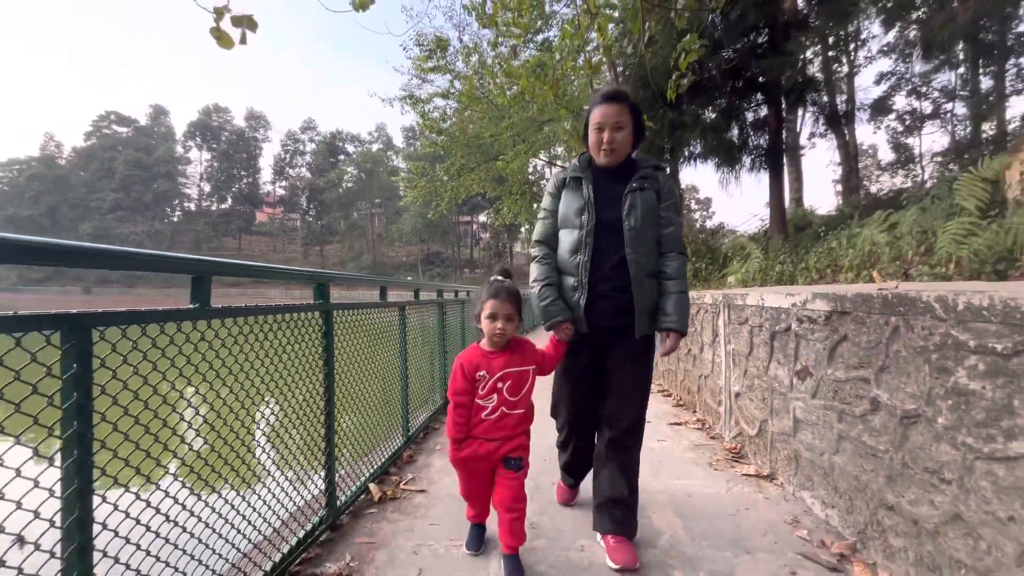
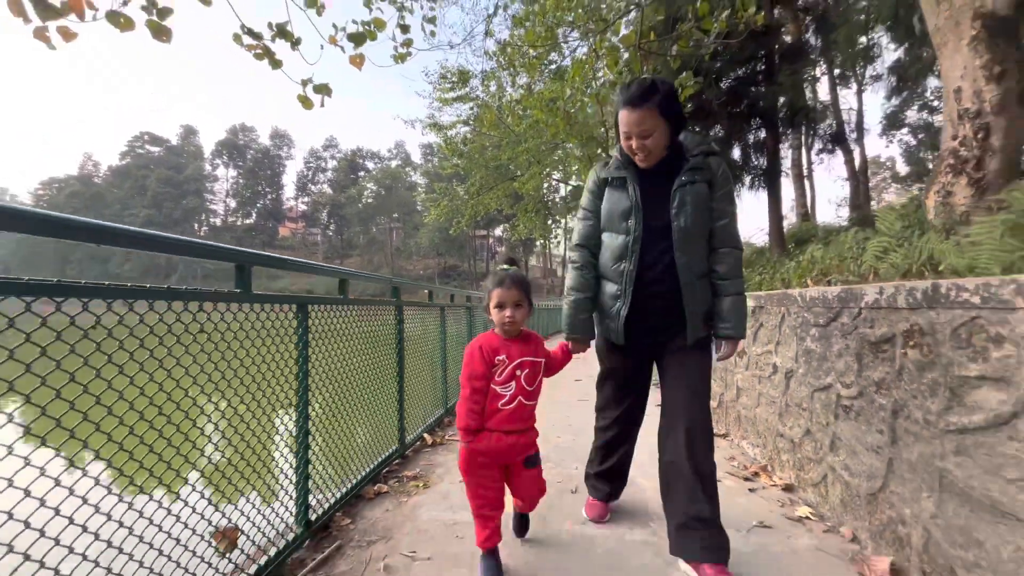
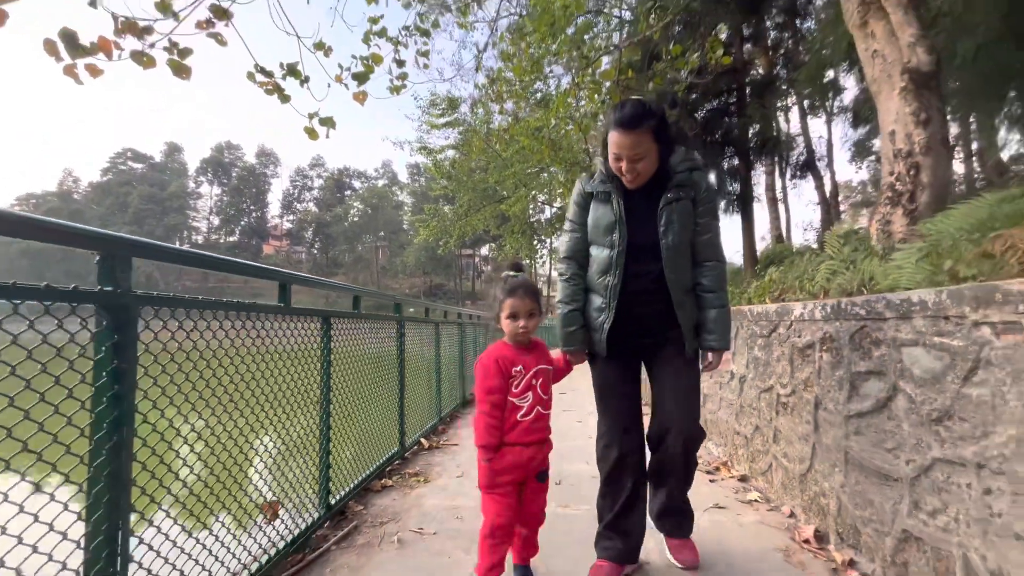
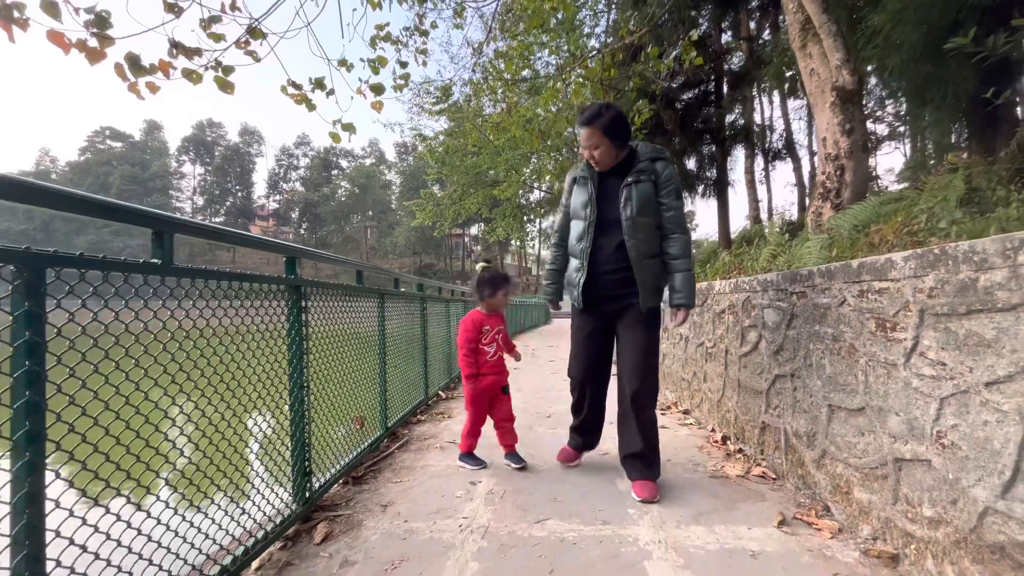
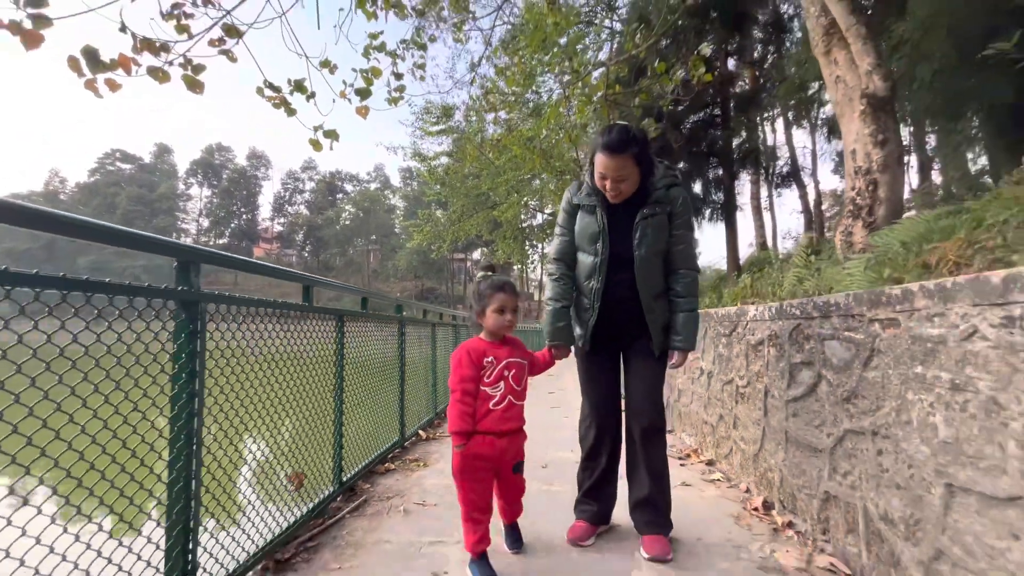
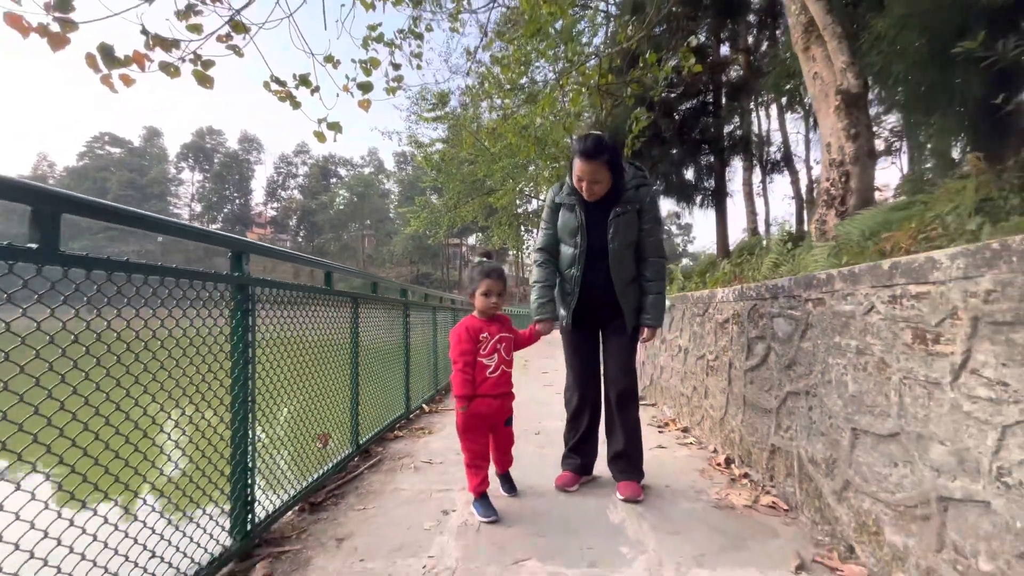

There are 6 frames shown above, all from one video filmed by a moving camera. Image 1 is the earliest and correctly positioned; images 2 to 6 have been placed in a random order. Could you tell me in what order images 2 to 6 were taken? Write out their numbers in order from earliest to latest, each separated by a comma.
2, 3, 5, 6, 4
